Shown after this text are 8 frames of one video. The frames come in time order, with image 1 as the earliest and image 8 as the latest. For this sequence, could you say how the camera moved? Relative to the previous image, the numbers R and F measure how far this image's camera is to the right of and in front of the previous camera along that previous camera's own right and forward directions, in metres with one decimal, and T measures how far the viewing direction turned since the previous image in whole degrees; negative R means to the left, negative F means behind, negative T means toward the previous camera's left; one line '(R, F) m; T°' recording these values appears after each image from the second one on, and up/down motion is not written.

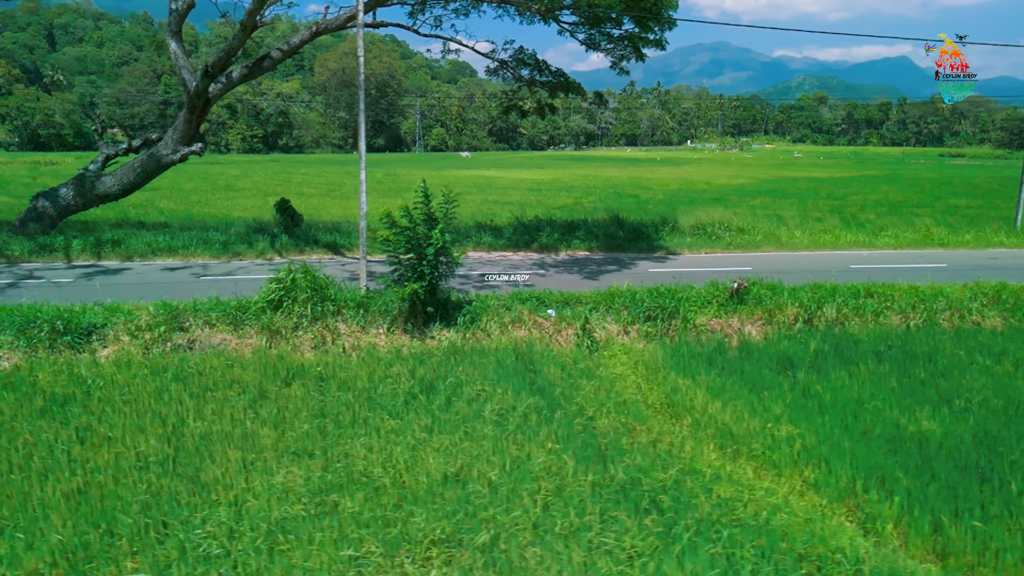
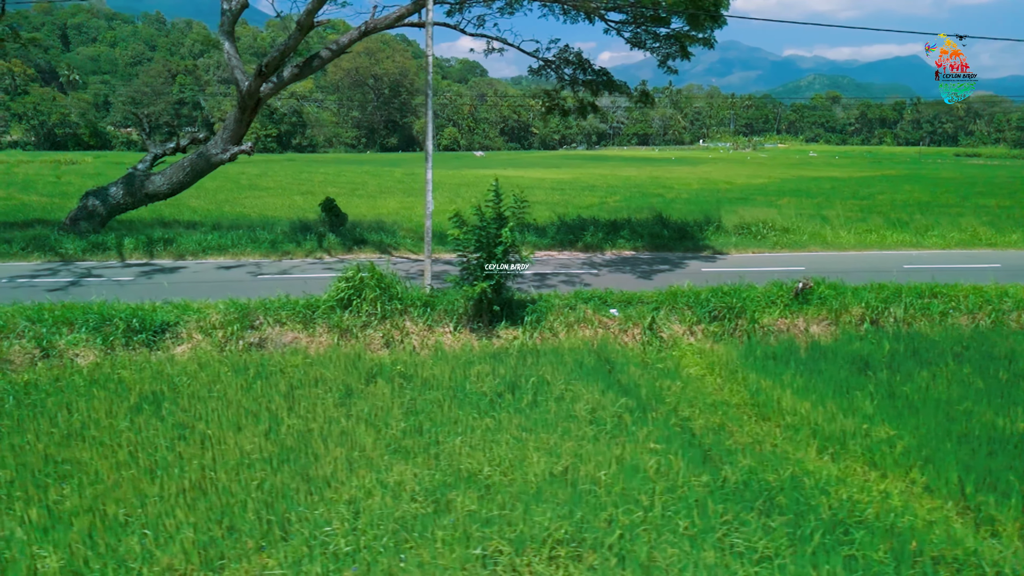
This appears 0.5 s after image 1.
(-0.7, 0.0) m; -1°
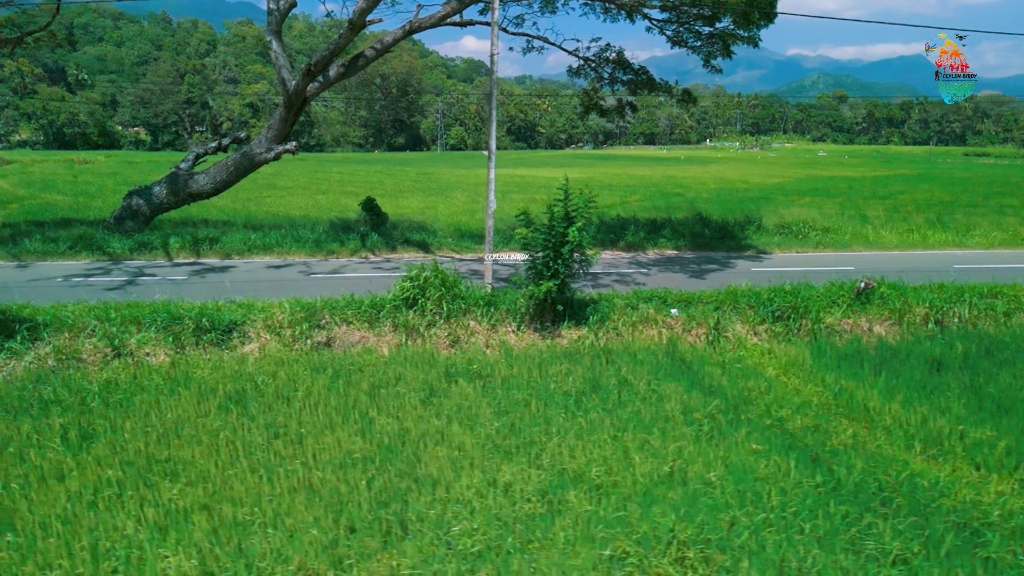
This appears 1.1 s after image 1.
(-0.8, 0.0) m; 0°
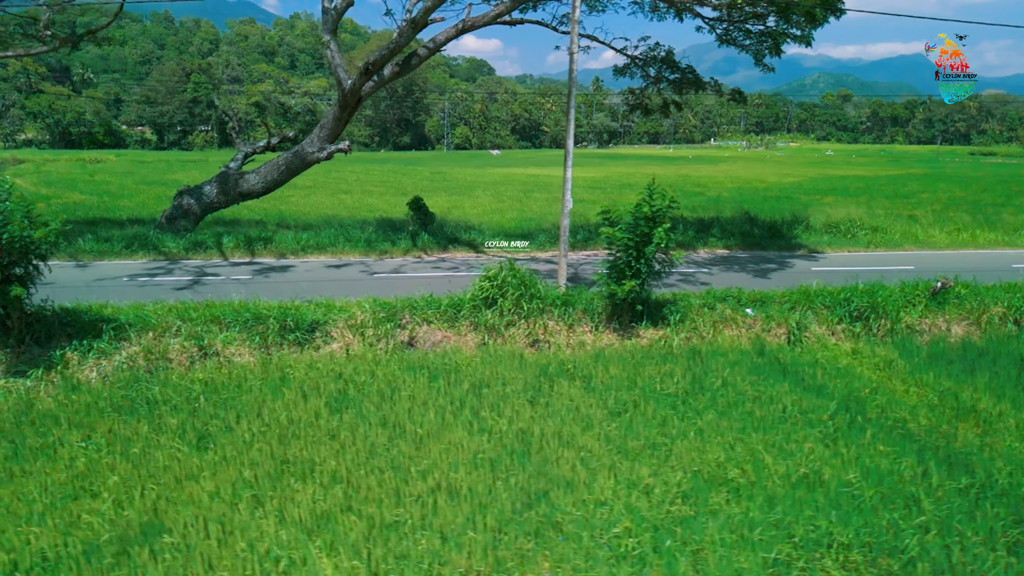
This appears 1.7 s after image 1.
(-1.0, 0.0) m; 0°
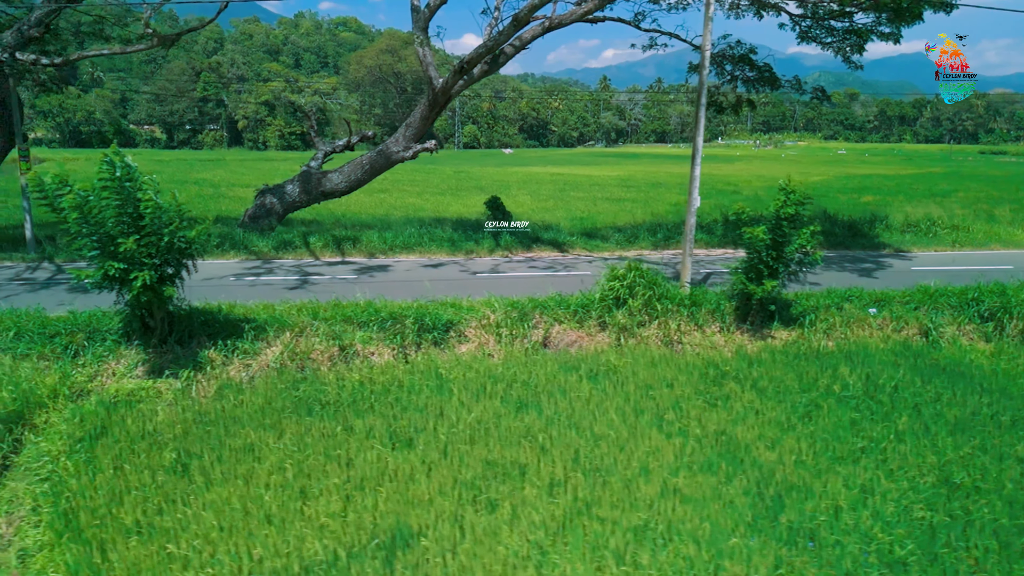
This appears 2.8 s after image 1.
(-1.6, +0.1) m; 0°
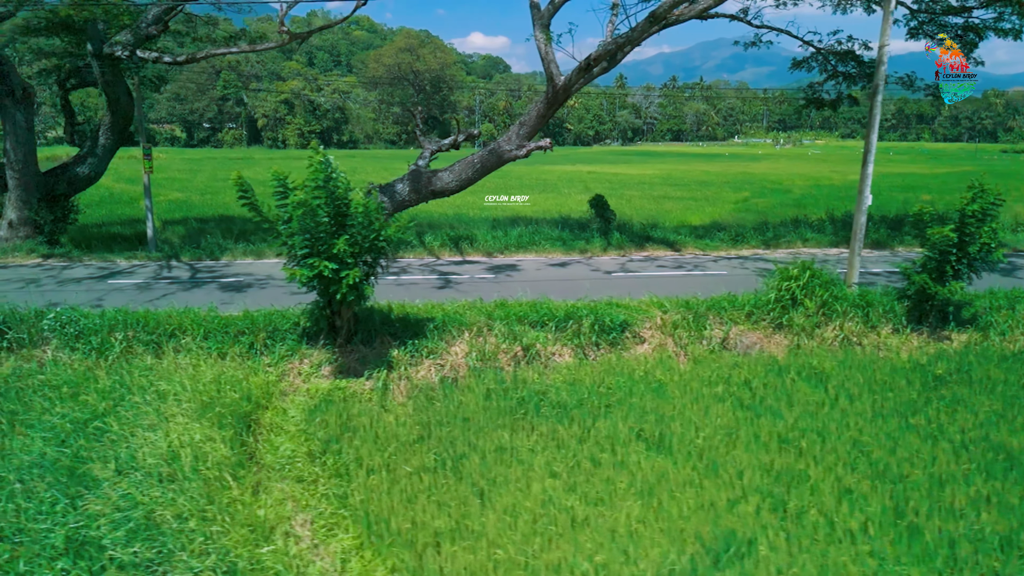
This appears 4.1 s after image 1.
(-2.0, +0.1) m; -1°
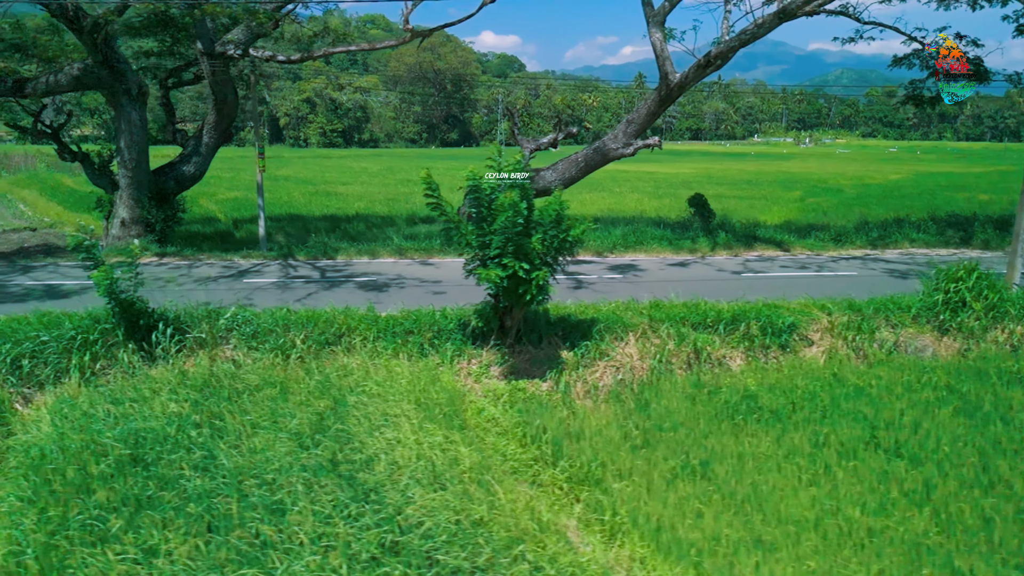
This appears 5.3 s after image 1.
(-1.7, +0.1) m; -1°
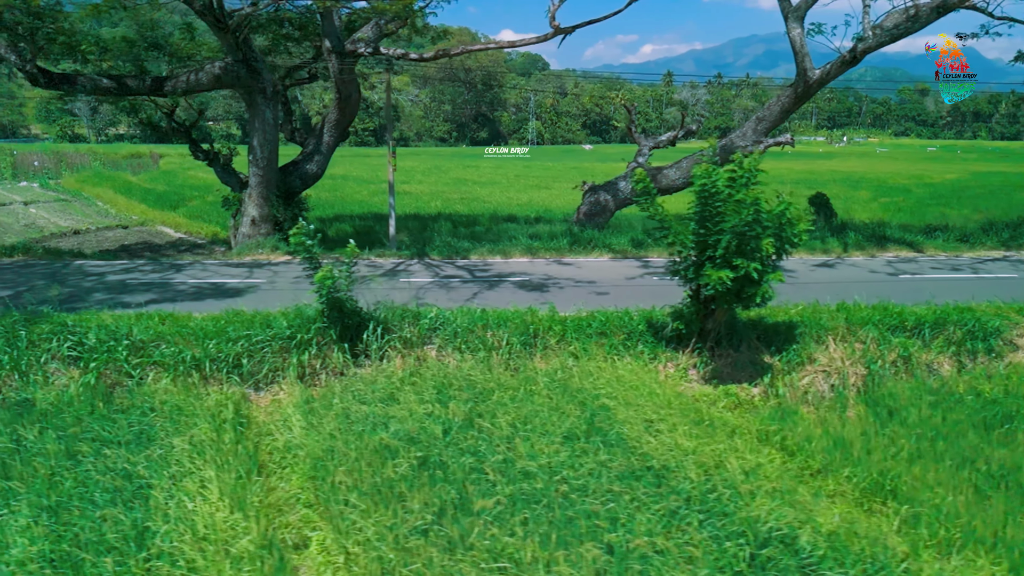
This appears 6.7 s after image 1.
(-1.9, +0.1) m; -2°
